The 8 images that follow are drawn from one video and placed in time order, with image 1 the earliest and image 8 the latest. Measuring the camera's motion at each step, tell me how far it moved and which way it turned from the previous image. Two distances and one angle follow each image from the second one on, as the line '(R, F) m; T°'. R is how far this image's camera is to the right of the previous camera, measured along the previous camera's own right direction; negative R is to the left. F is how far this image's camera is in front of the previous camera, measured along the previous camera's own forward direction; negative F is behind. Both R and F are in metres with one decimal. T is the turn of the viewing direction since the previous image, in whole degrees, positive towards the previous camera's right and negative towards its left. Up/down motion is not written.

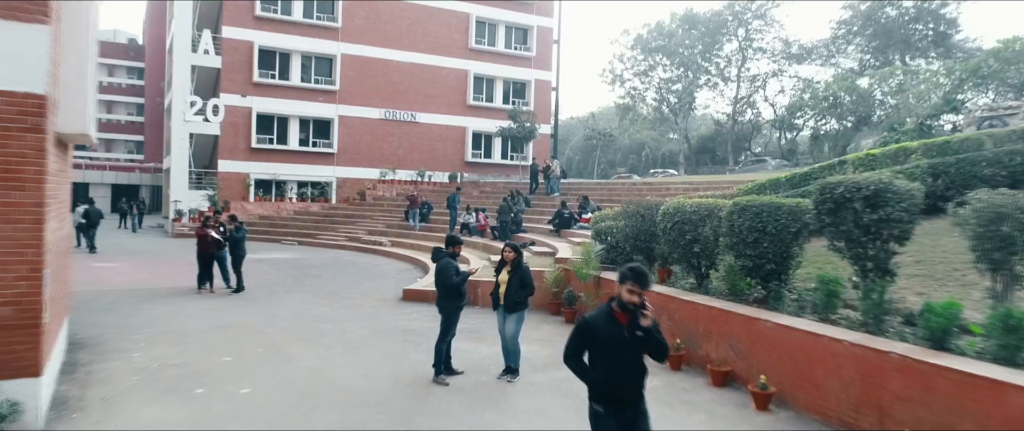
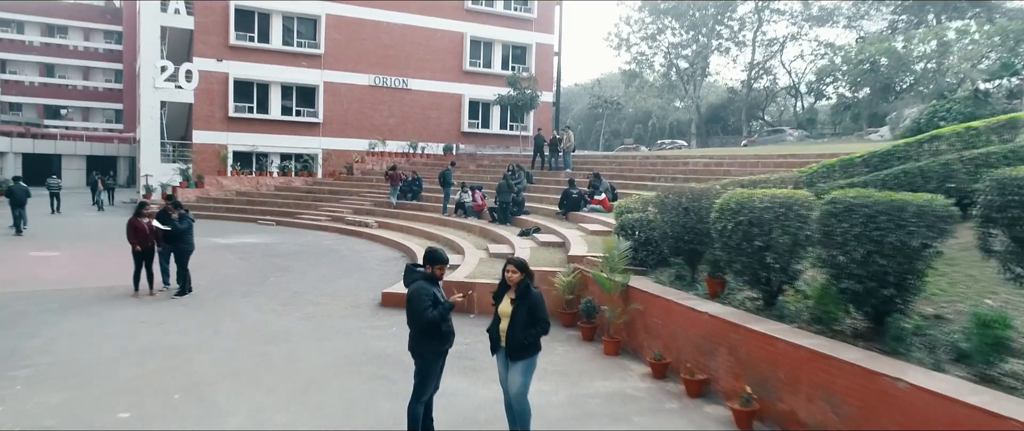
(-0.1, +2.0) m; 0°
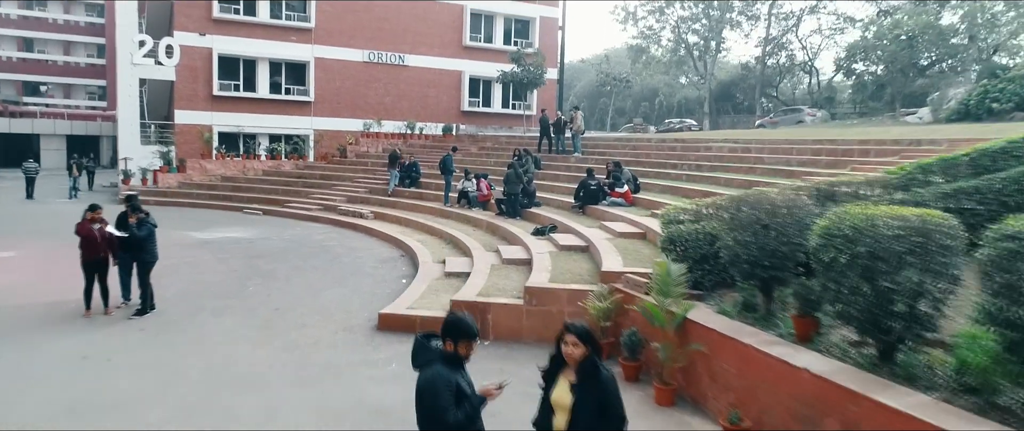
(-0.3, +1.4) m; 0°
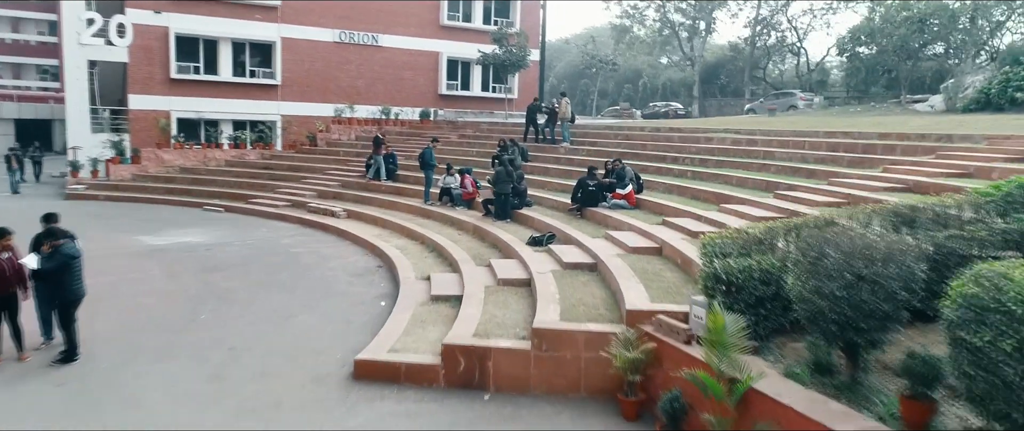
(-0.3, +1.3) m; +2°
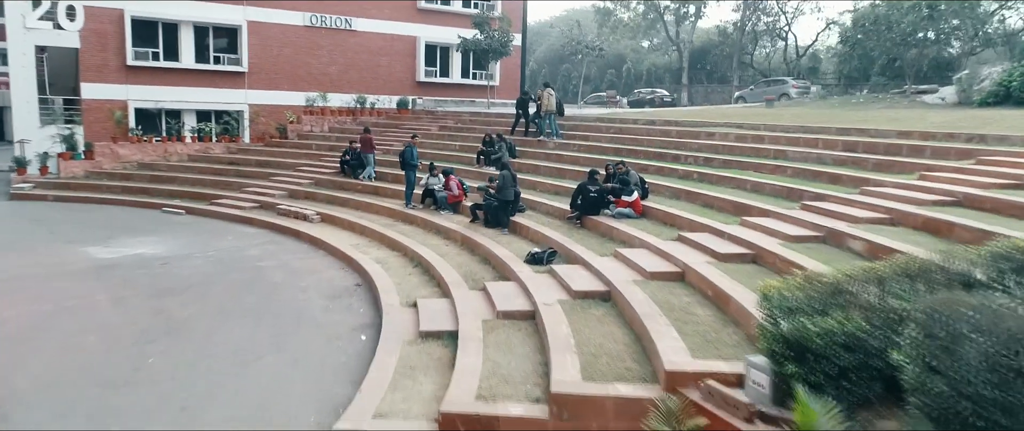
(-0.3, +1.1) m; +2°
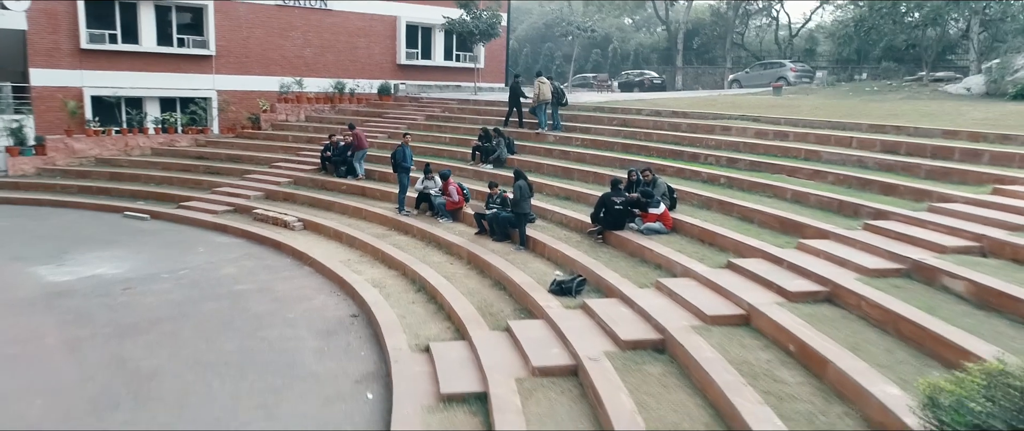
(-0.5, +1.2) m; +2°
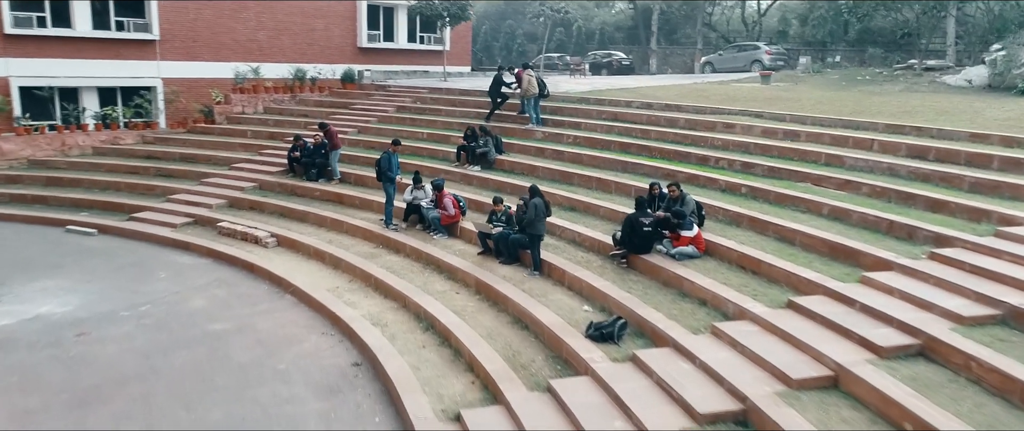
(-0.8, +1.0) m; +4°
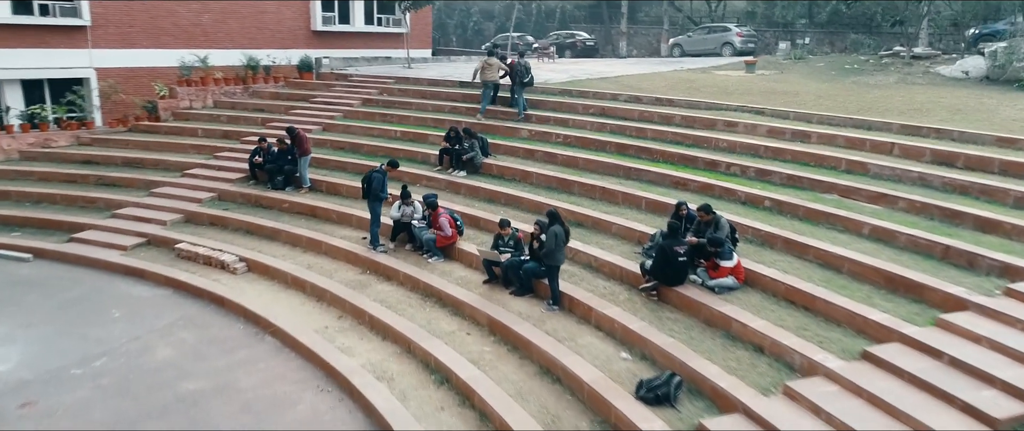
(-0.7, +1.0) m; +4°
